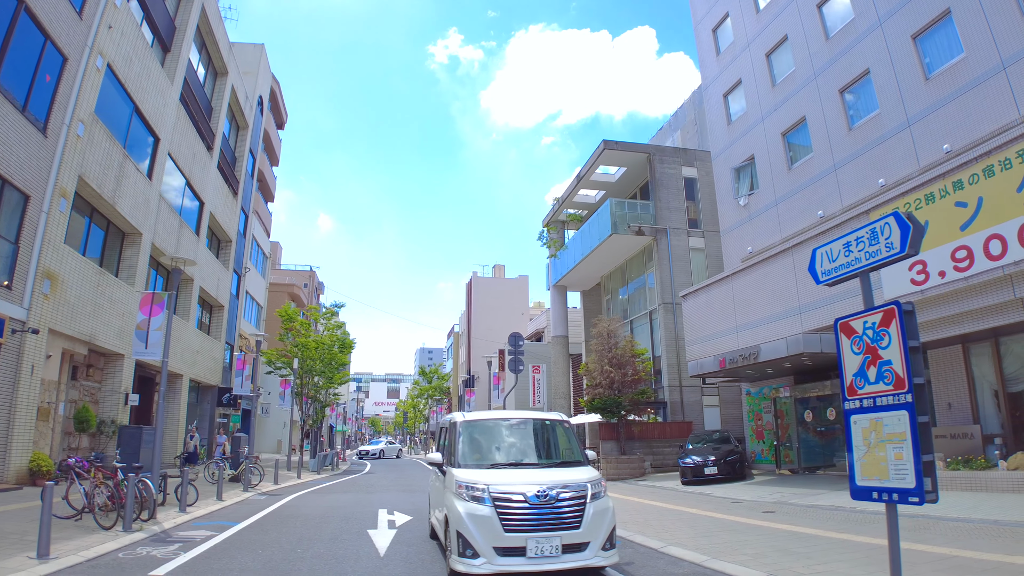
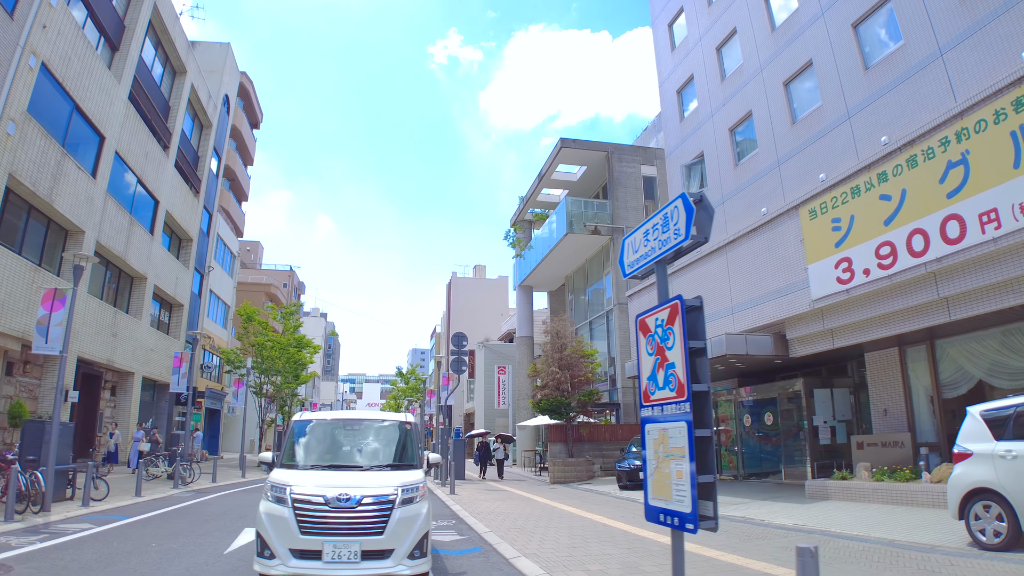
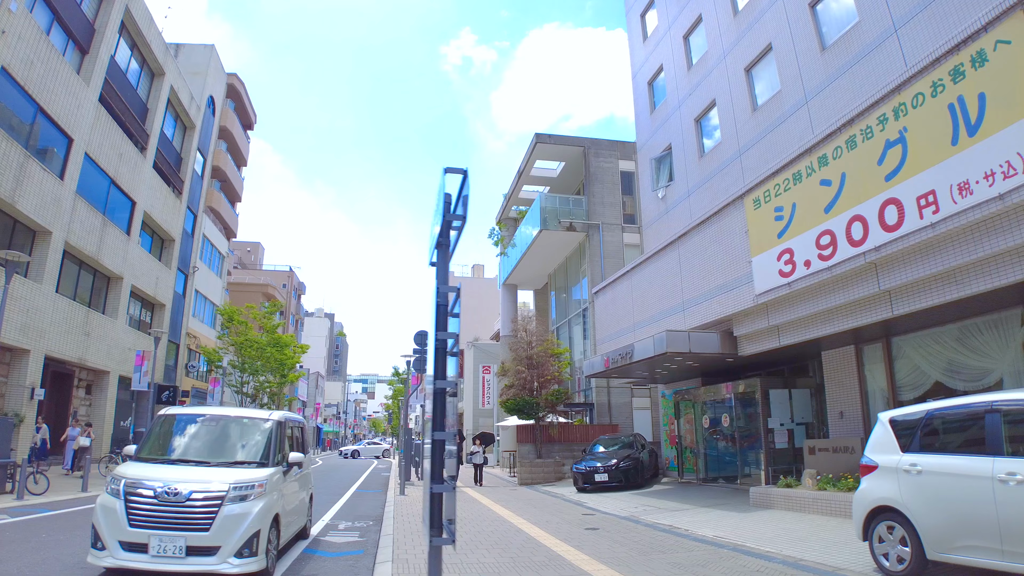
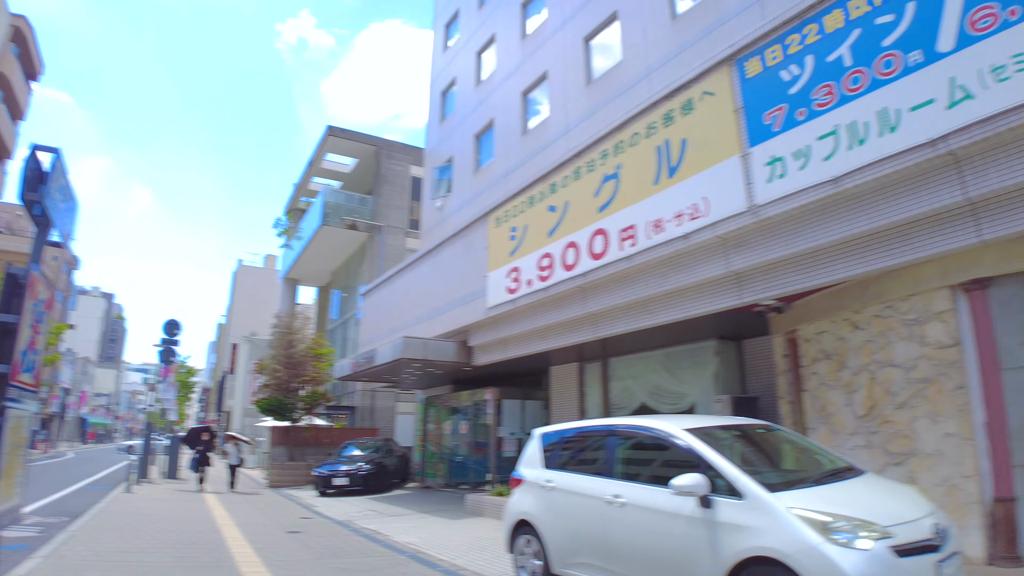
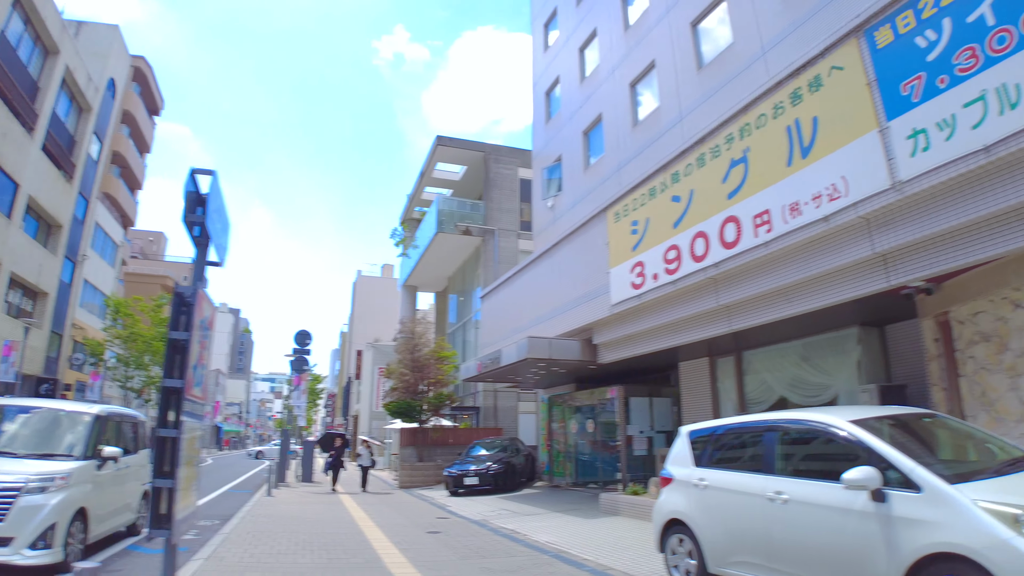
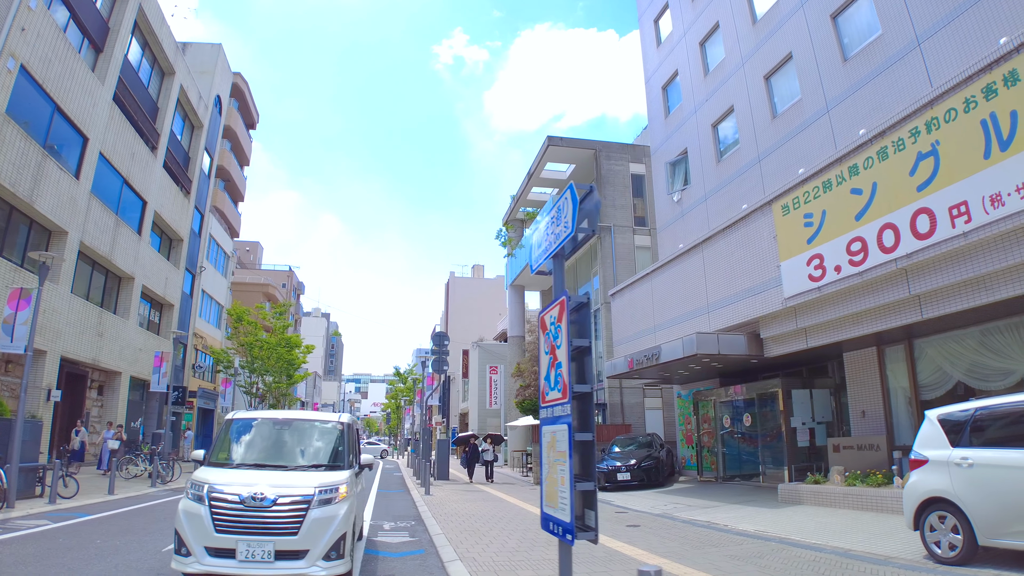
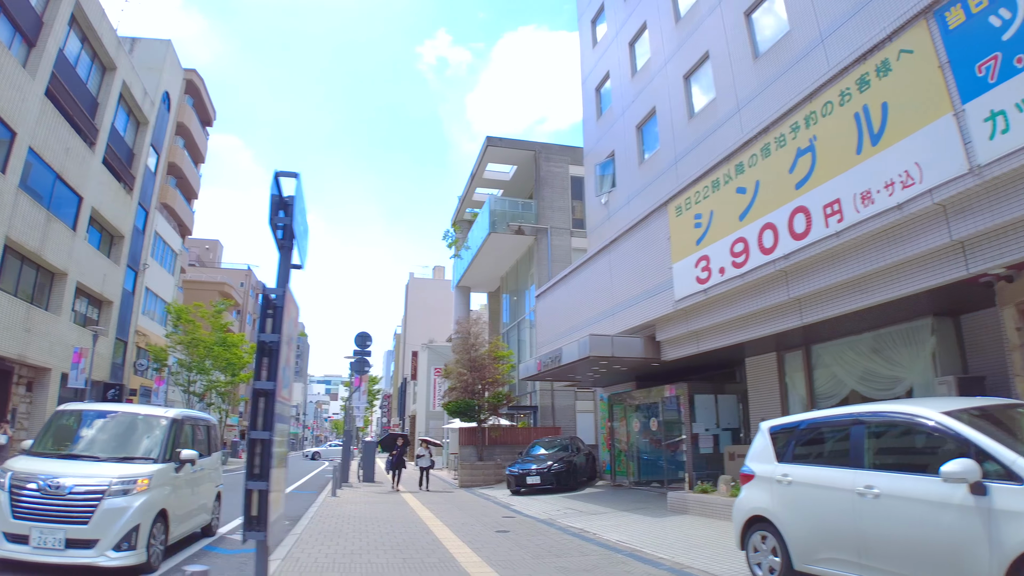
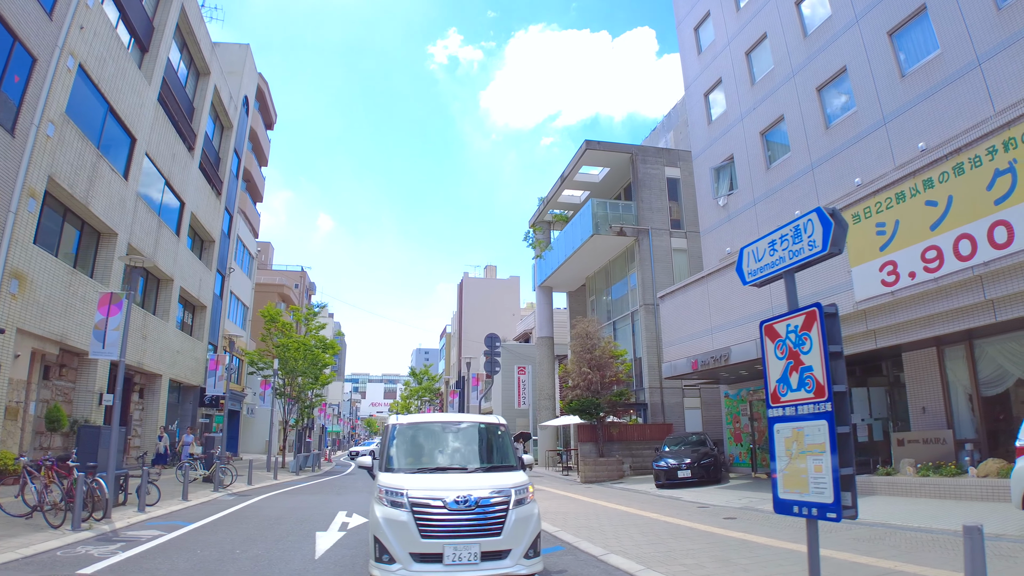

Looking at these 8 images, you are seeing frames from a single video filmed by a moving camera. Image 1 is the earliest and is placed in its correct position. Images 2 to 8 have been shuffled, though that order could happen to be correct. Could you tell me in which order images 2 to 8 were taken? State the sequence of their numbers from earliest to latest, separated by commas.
8, 2, 6, 3, 7, 5, 4
